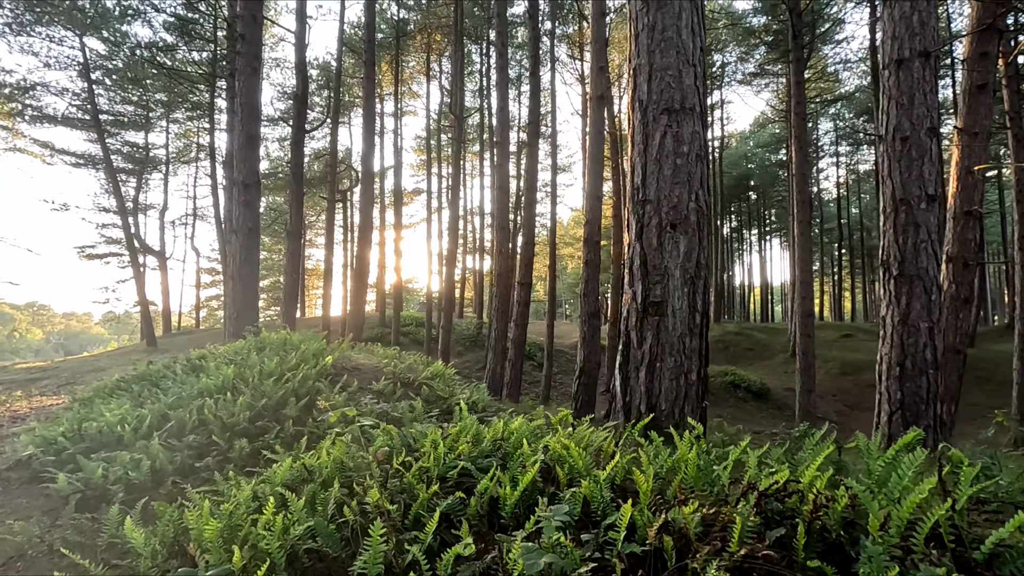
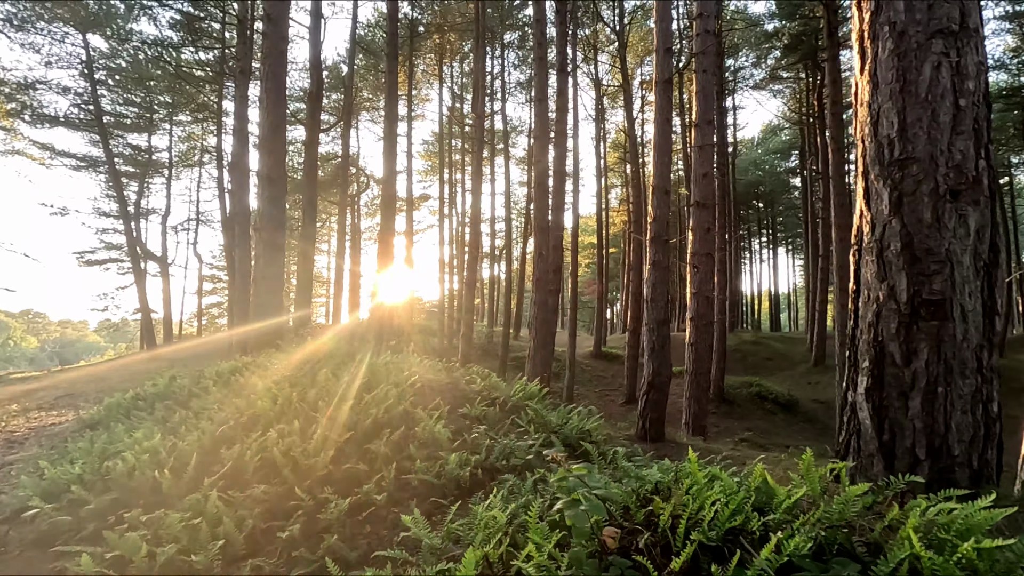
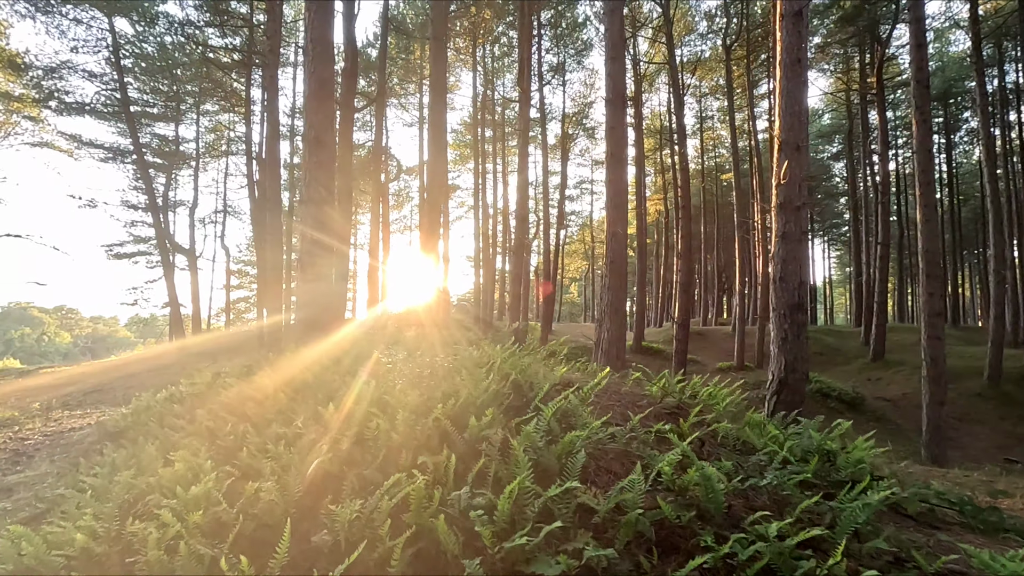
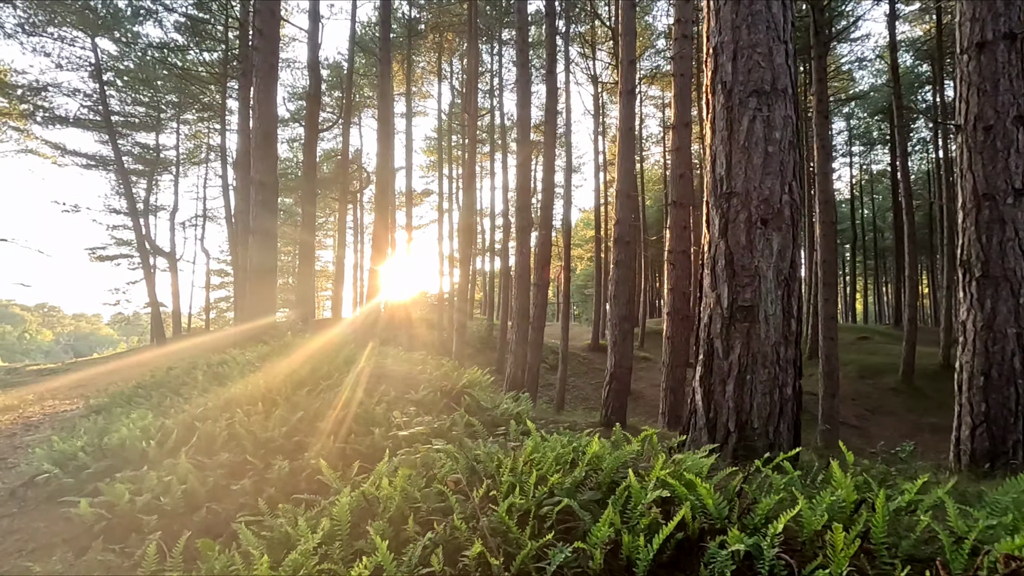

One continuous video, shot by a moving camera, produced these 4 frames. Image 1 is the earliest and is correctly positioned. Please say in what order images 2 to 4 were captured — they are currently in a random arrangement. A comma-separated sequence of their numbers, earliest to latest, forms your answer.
4, 2, 3
